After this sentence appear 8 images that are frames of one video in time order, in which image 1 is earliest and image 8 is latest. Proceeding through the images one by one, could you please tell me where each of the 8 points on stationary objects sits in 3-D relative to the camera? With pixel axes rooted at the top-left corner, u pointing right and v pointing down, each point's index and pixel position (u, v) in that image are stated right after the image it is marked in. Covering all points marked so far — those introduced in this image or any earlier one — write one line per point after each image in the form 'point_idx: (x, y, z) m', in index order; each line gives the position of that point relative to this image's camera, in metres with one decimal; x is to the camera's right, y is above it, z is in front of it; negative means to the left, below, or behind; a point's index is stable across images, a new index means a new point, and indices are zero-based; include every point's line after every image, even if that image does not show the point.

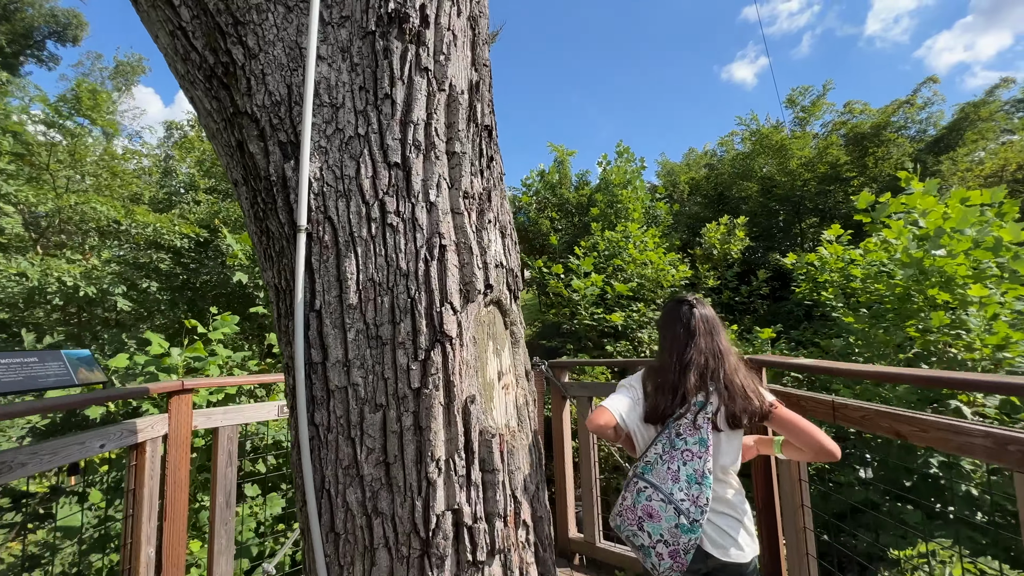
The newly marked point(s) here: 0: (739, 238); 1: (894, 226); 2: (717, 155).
0: (+3.7, +0.8, +7.4) m
1: (+2.8, +0.4, +3.3) m
2: (+5.6, +3.7, +12.4) m
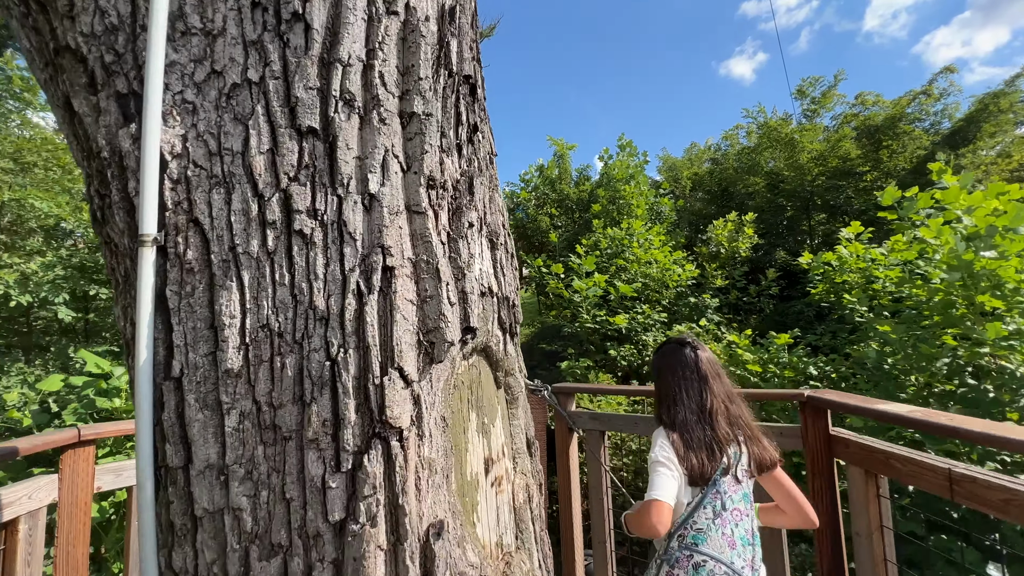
0: (+3.7, +0.8, +7.0) m
1: (+2.8, +0.4, +3.0) m
2: (+5.6, +3.7, +12.0) m
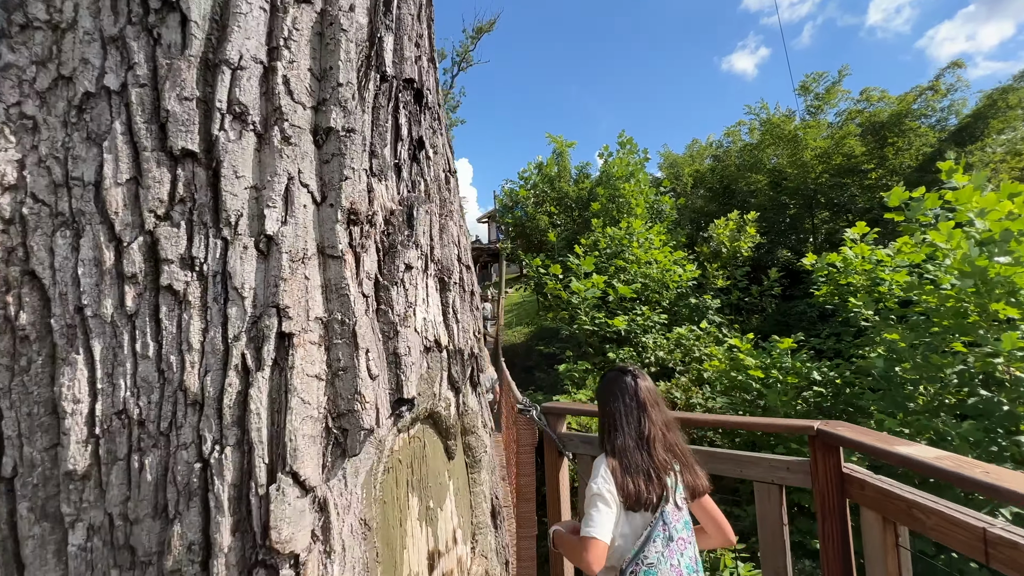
0: (+3.7, +0.8, +6.9) m
1: (+2.7, +0.4, +2.8) m
2: (+5.6, +3.7, +11.9) m
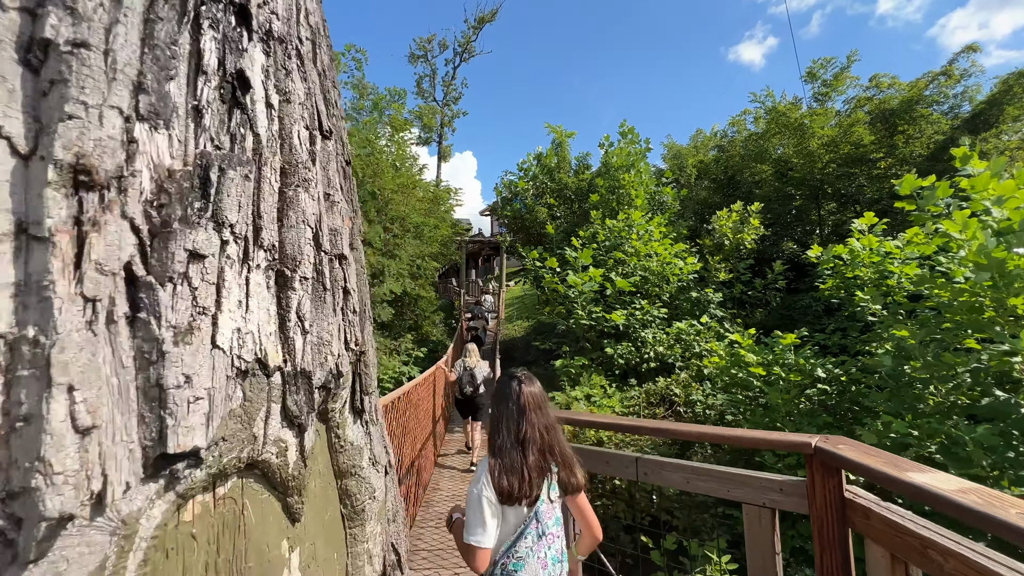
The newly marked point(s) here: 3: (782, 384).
0: (+3.6, +0.9, +6.7) m
1: (+2.6, +0.4, +2.6) m
2: (+5.6, +3.9, +11.6) m
3: (+2.4, -0.8, +4.0) m
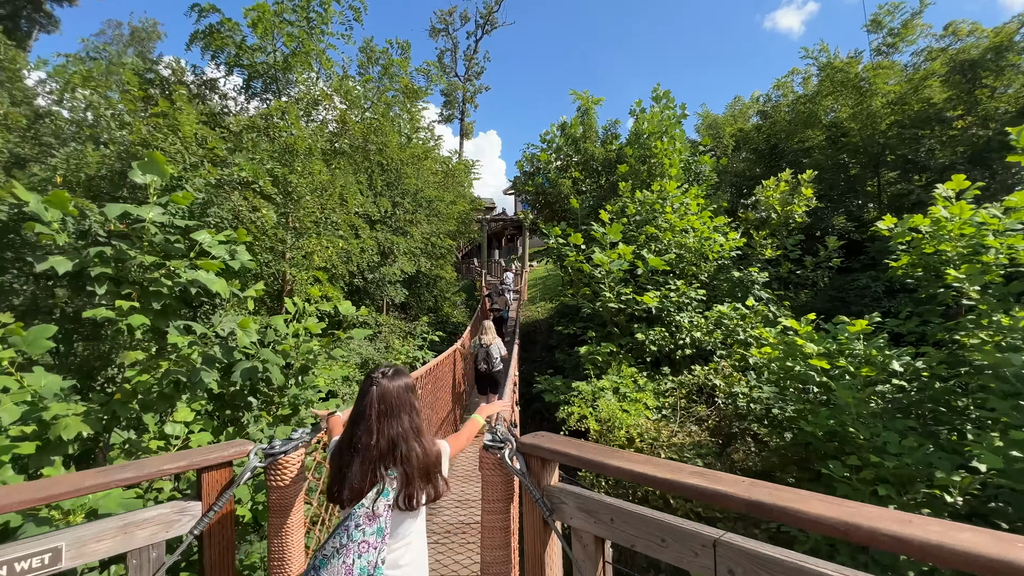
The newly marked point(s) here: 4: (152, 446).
0: (+3.9, +1.2, +5.9) m
1: (+2.7, +0.5, +2.0) m
2: (+6.1, +4.4, +10.6) m
3: (+2.5, -0.7, +3.4) m
4: (-1.7, -0.7, +2.1) m
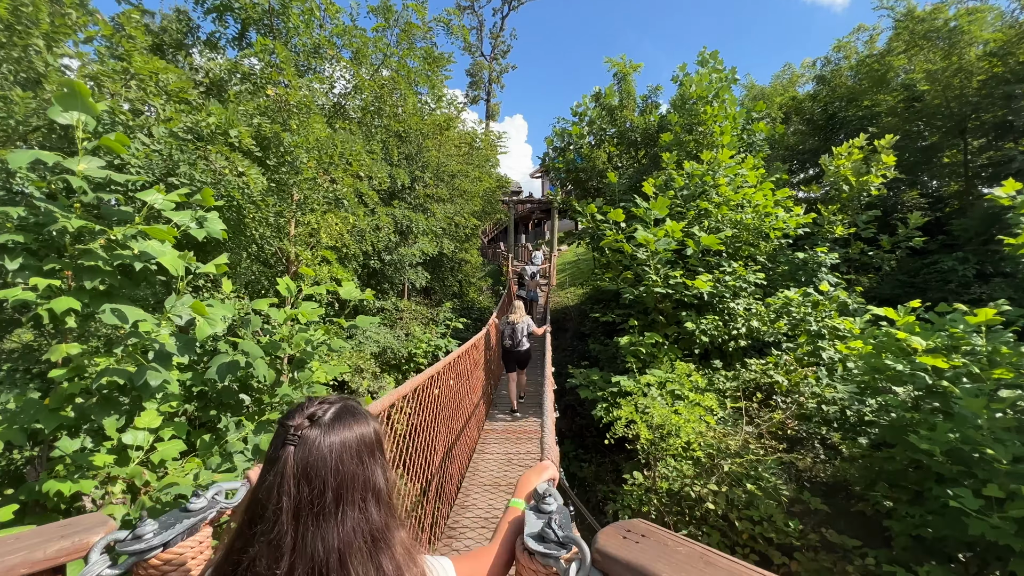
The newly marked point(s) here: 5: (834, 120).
0: (+4.2, +1.4, +5.1) m
1: (+2.8, +0.6, +1.2) m
2: (+6.7, +4.7, +9.5) m
3: (+2.7, -0.6, +2.7) m
4: (-1.5, -0.6, +1.7) m
5: (+6.2, +3.2, +8.7) m
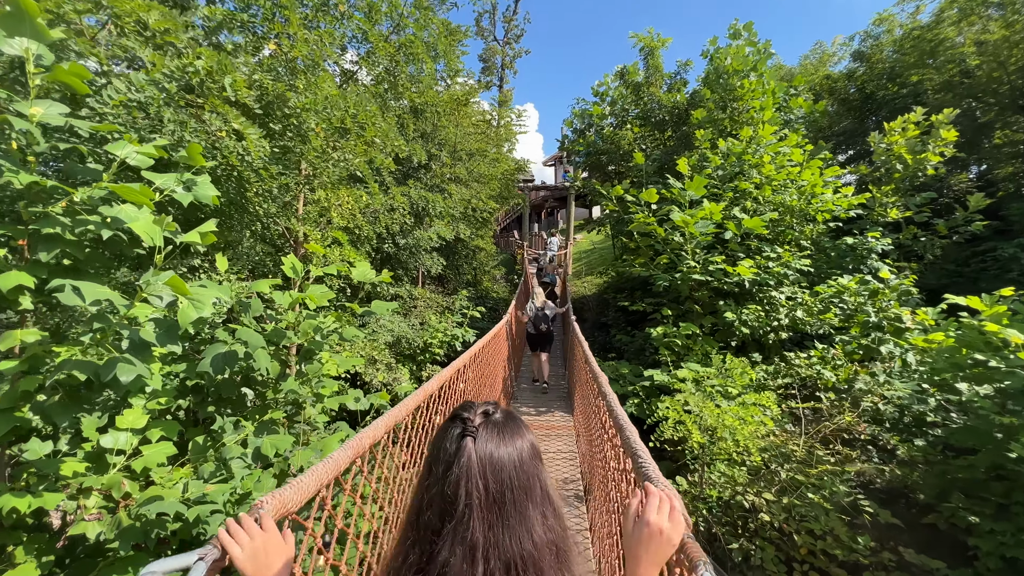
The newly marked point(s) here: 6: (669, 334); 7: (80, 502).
0: (+4.5, +1.5, +4.7) m
1: (+3.0, +0.6, +0.8) m
2: (+7.1, +4.9, +9.0) m
3: (+2.9, -0.5, +2.3) m
4: (-1.4, -0.6, +1.4) m
5: (+6.5, +3.4, +8.1) m
6: (+1.5, -0.4, +4.2) m
7: (-1.4, -0.7, +1.4) m
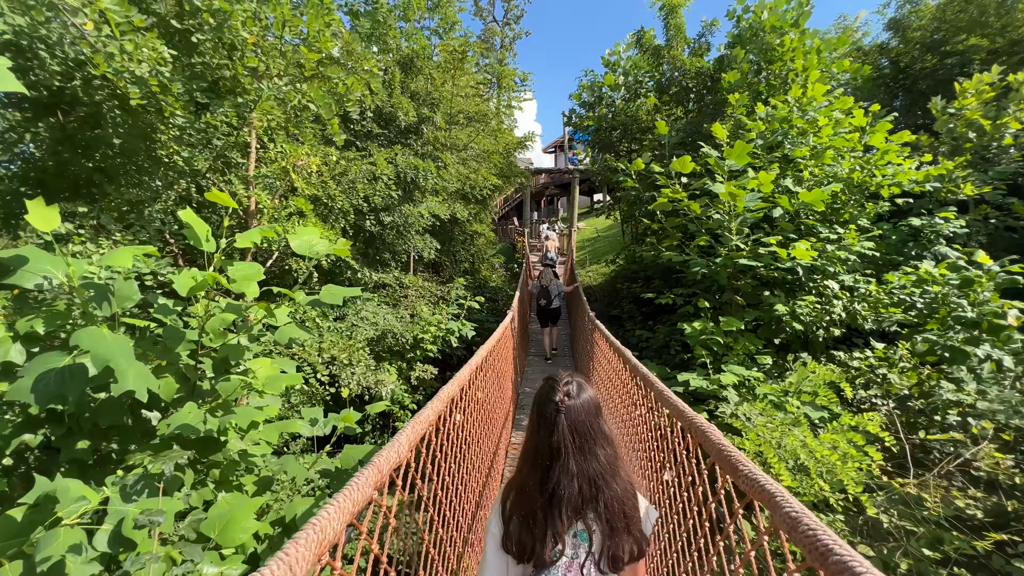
0: (+4.5, +1.6, +3.9) m
1: (+3.0, +0.7, +0.1) m
2: (+7.1, +5.1, +8.2) m
3: (+3.0, -0.4, +1.6) m
4: (-1.3, -0.5, +0.7) m
5: (+6.5, +3.5, +7.4) m
6: (+1.5, -0.3, +3.5) m
7: (-1.3, -0.6, +0.7) m
